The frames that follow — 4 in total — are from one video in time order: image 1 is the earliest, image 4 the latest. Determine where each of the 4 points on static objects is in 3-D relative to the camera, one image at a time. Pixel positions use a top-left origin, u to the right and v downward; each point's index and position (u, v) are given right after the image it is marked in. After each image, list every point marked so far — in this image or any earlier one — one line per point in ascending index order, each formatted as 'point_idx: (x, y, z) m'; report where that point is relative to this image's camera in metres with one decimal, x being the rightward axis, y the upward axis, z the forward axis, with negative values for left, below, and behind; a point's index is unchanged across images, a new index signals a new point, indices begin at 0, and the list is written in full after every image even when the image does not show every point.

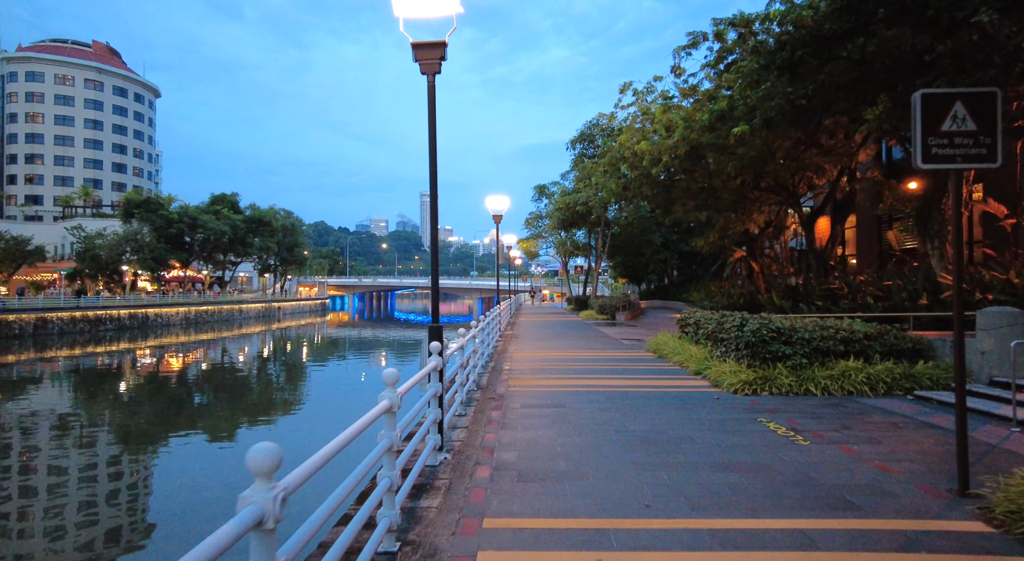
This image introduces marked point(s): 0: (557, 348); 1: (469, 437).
0: (+0.9, -1.4, +11.9) m
1: (-0.4, -1.3, +4.7) m
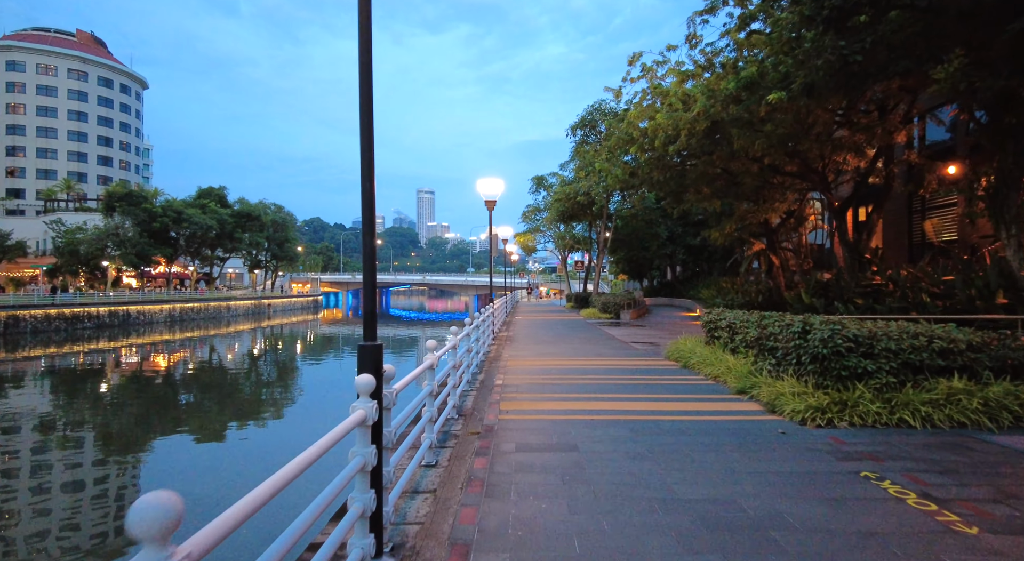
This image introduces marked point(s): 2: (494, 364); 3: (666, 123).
0: (+0.8, -1.3, +10.2) m
1: (-0.4, -1.2, +3.0) m
2: (-0.3, -1.2, +8.8) m
3: (+3.4, +3.5, +12.7) m
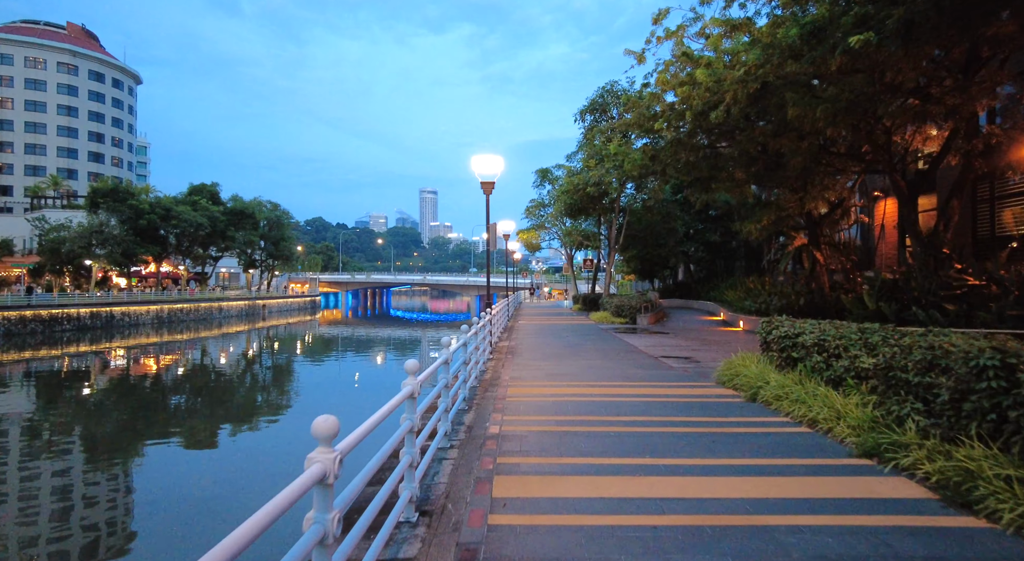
0: (+0.9, -1.3, +8.0) m
1: (-0.4, -1.2, +0.8) m
2: (-0.2, -1.2, +6.6) m
3: (+3.5, +3.5, +10.5) m
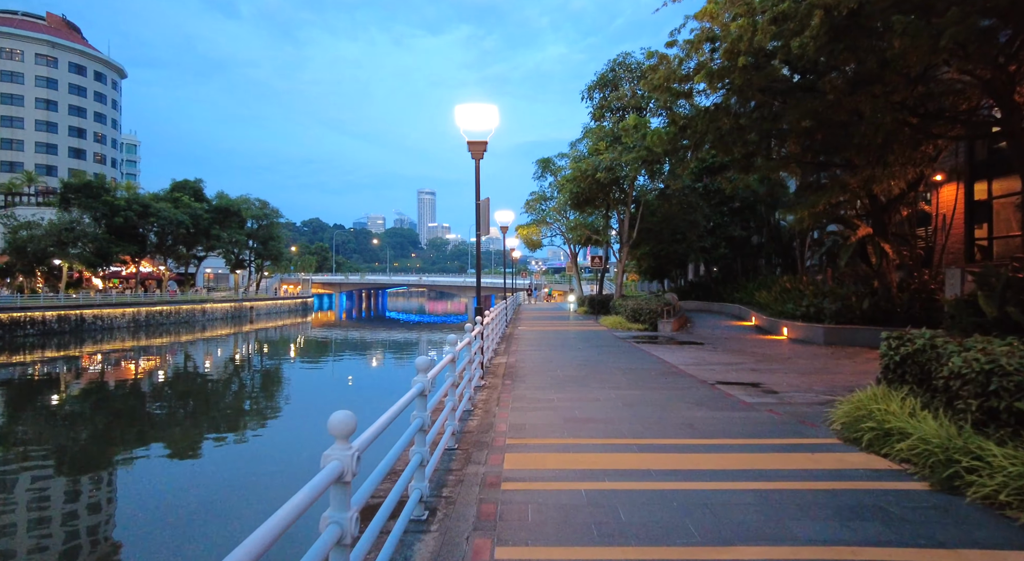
0: (+0.9, -1.2, +5.3) m
1: (-0.4, -1.2, -1.8) m
2: (-0.2, -1.2, +3.9) m
3: (+3.5, +3.5, +7.9) m
